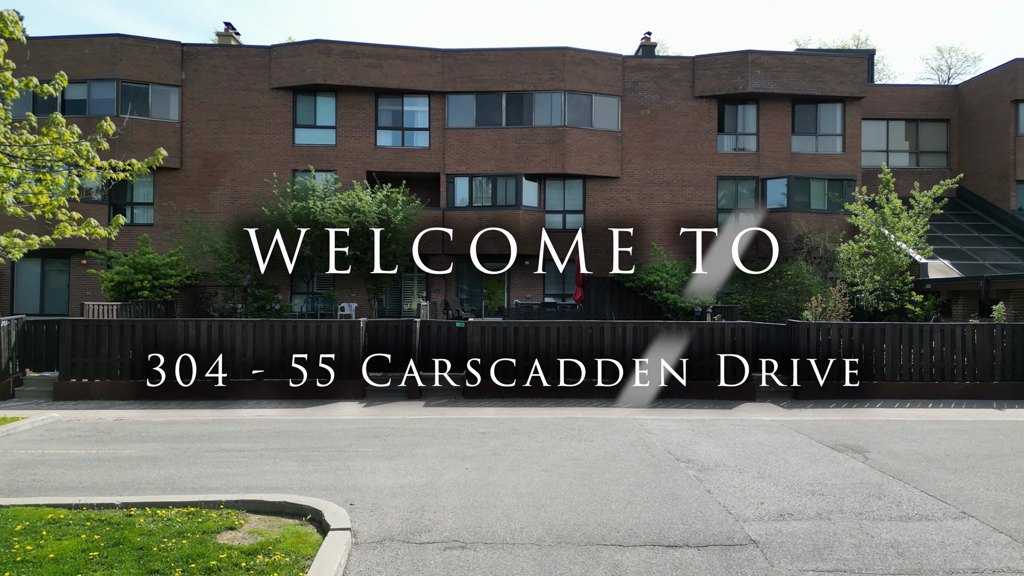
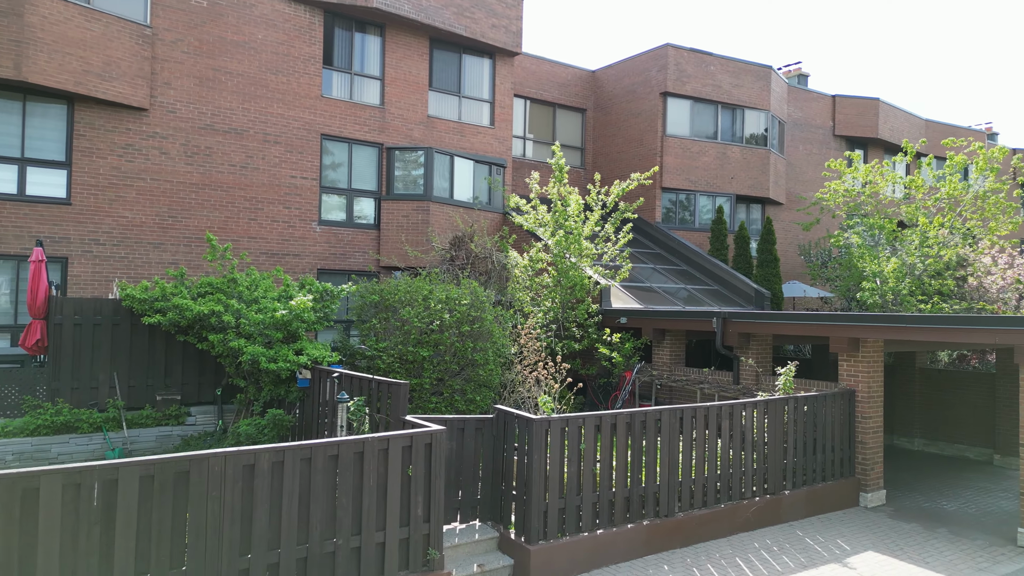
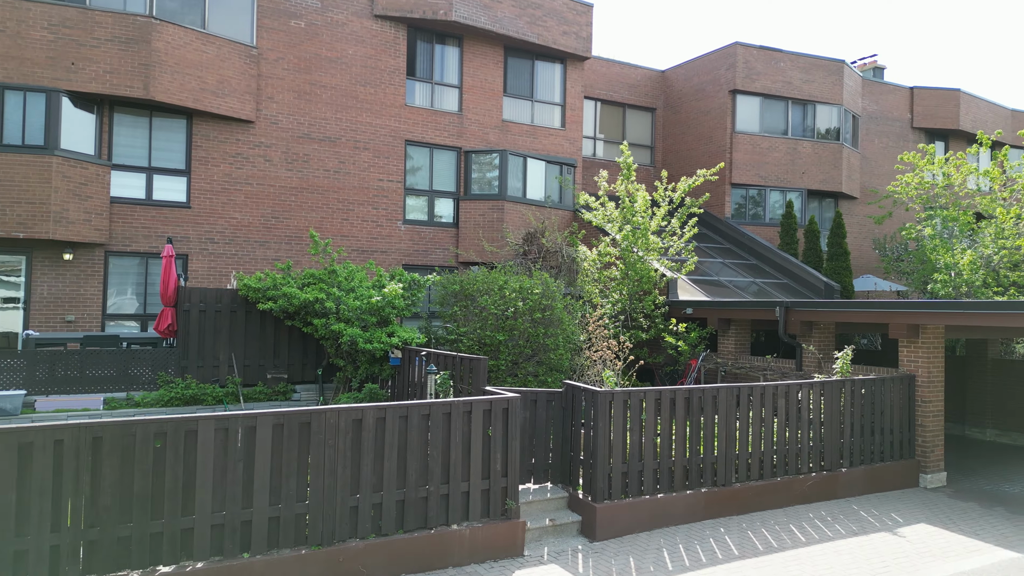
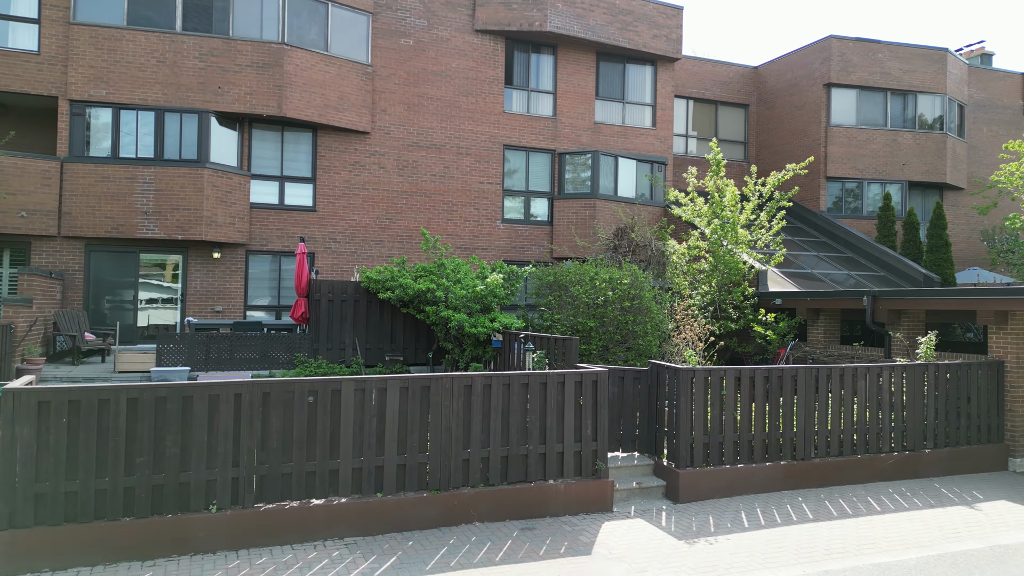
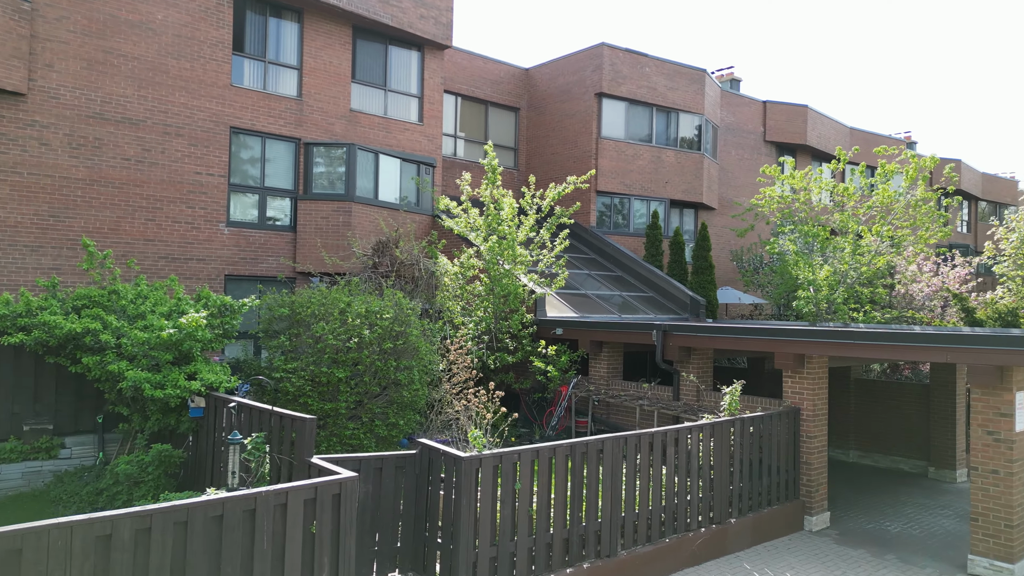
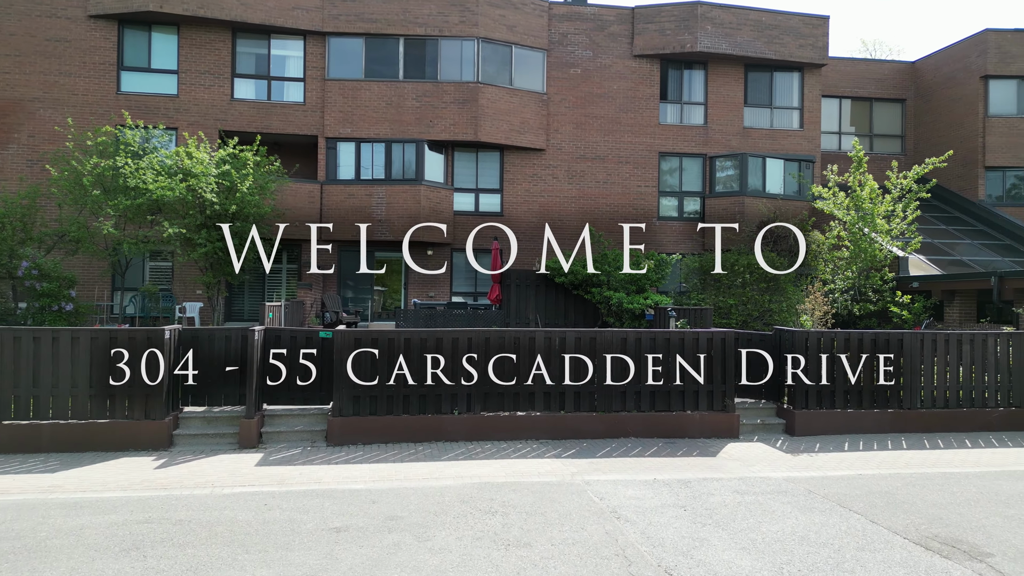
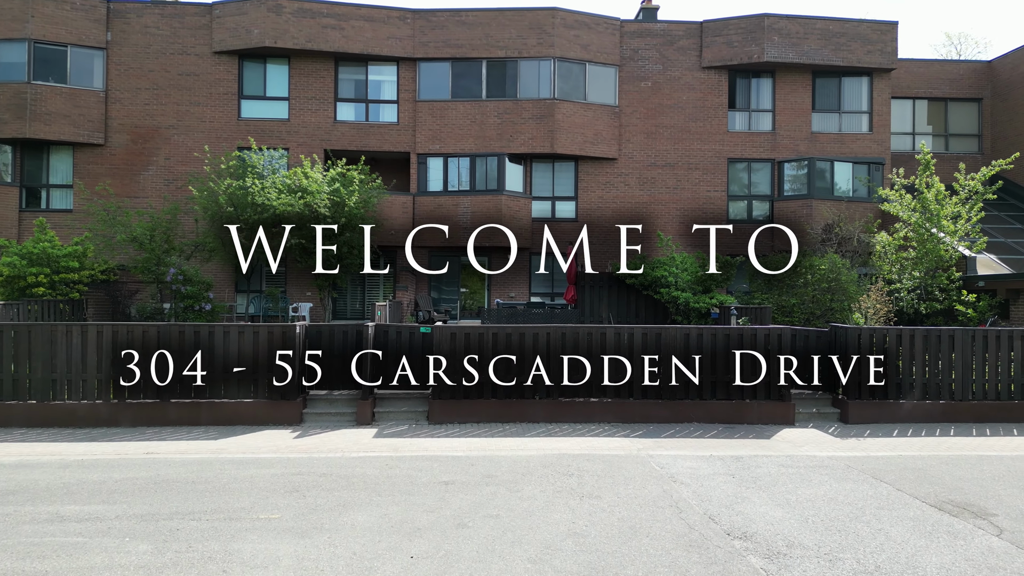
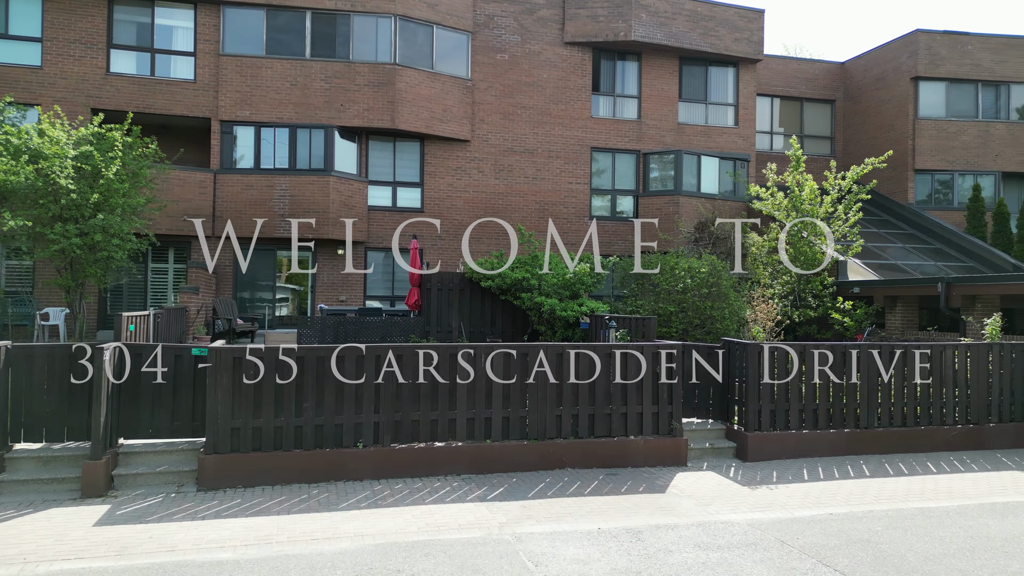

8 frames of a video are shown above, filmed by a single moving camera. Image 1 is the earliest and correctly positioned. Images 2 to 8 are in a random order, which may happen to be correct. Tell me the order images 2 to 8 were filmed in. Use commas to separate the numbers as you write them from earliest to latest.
7, 6, 8, 4, 3, 2, 5
